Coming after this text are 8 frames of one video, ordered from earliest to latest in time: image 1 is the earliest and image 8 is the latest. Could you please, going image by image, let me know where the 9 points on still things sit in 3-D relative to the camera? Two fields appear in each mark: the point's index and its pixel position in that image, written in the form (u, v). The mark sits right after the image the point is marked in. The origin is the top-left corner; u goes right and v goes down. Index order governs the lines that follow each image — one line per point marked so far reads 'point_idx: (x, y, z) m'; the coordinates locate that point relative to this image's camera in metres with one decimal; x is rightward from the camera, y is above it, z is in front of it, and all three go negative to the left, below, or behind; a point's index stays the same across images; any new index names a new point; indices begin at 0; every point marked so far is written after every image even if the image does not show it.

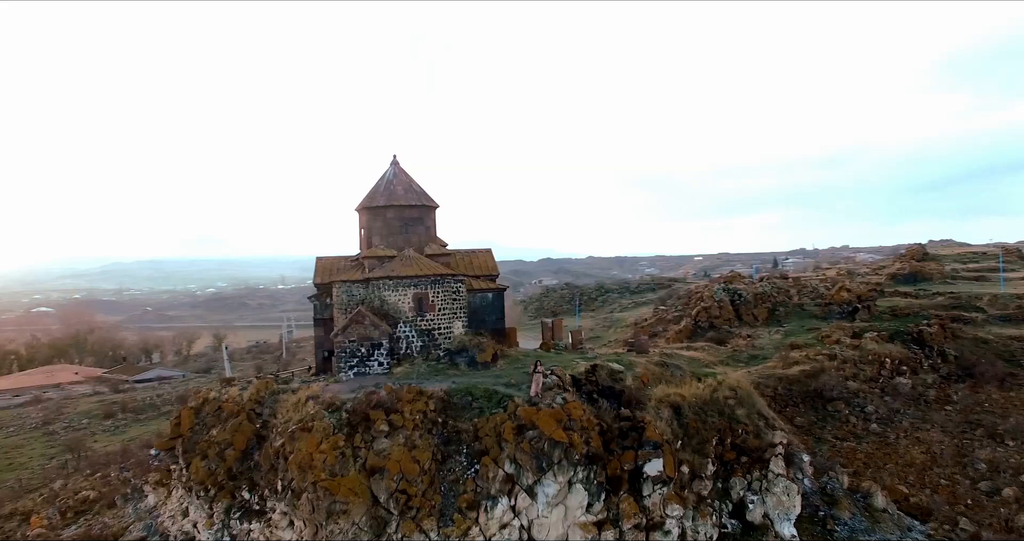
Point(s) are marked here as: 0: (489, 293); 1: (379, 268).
0: (-0.5, -0.6, +14.6) m
1: (-2.6, +0.1, +11.9) m
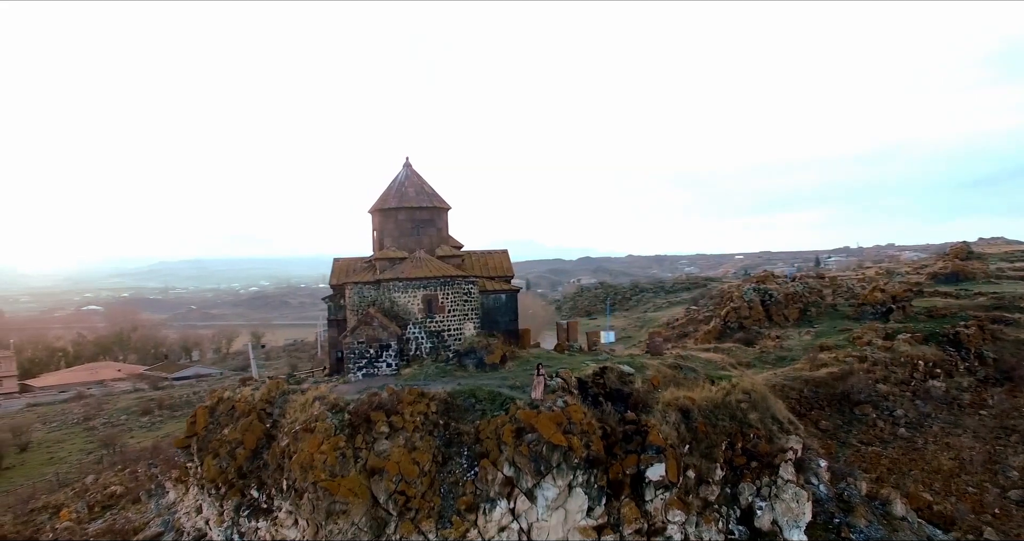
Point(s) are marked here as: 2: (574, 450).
0: (-0.2, -0.6, +14.5) m
1: (-2.4, 0.0, +12.0) m
2: (+0.7, -2.1, +7.1) m
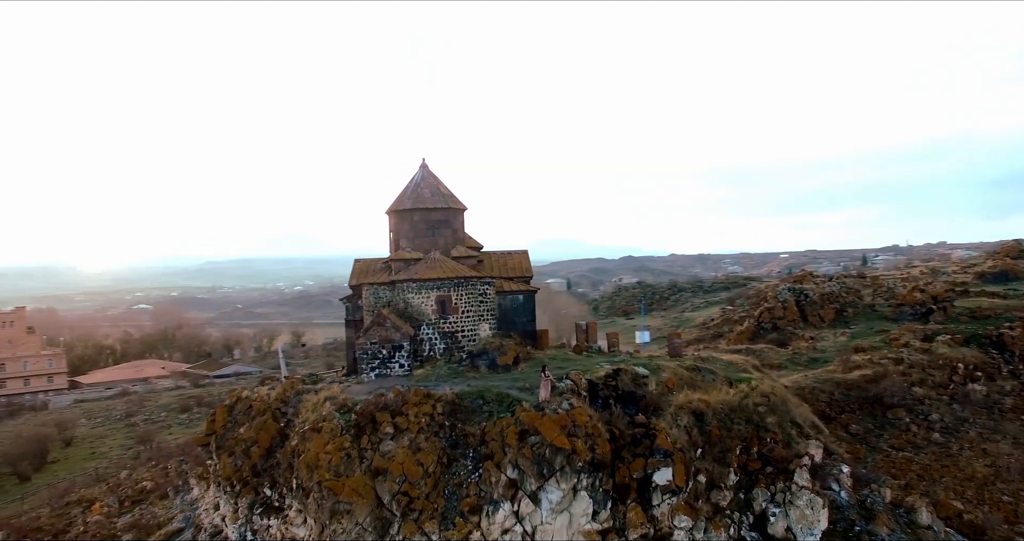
0: (+0.2, -0.6, +14.5) m
1: (-2.2, 0.0, +12.1) m
2: (+0.7, -2.1, +7.1) m
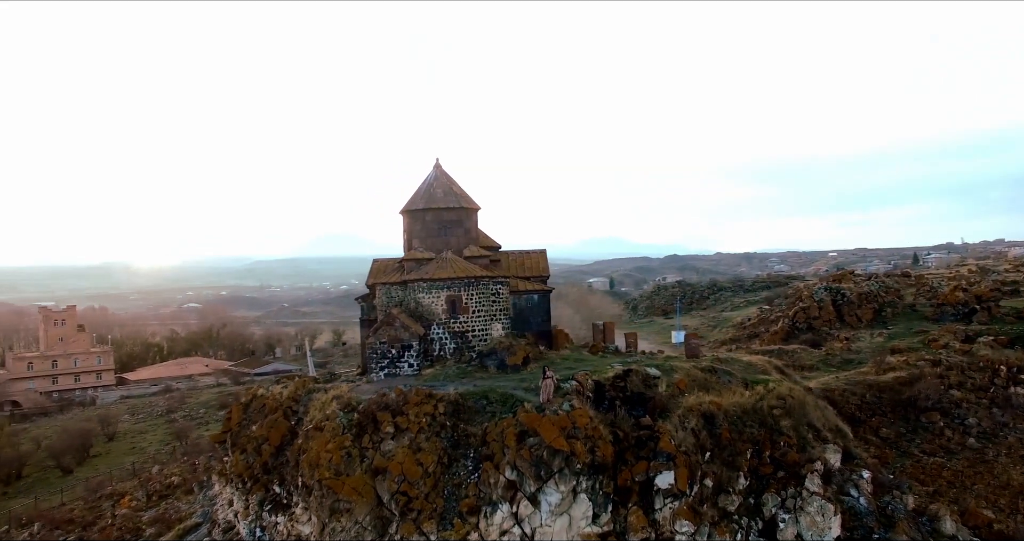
0: (+0.5, -0.6, +14.4) m
1: (-1.9, 0.0, +12.1) m
2: (+0.7, -2.1, +7.0) m
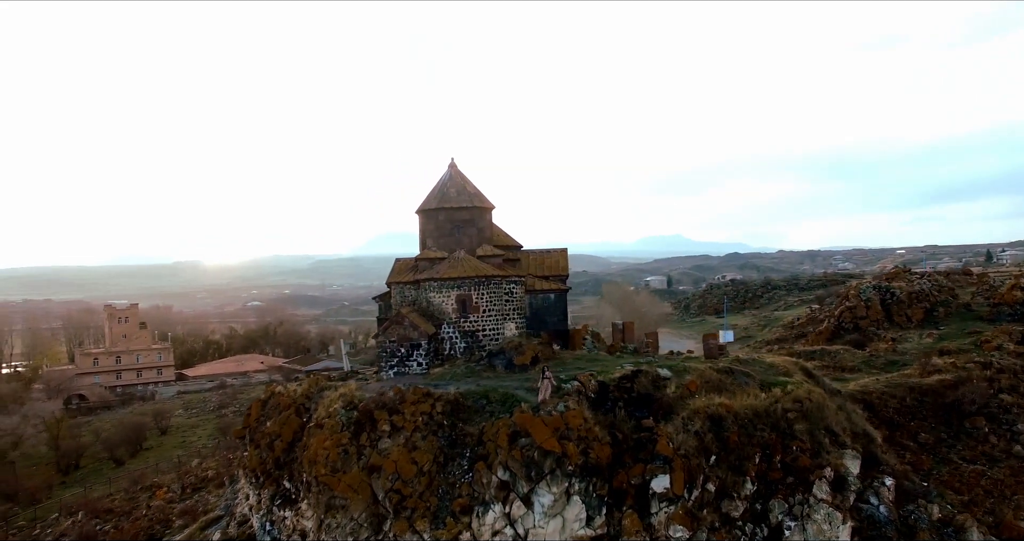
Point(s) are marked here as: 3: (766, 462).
0: (+0.9, -0.6, +14.3) m
1: (-1.7, 0.0, +12.2) m
2: (+0.7, -2.1, +6.9) m
3: (+3.4, -2.6, +8.1) m
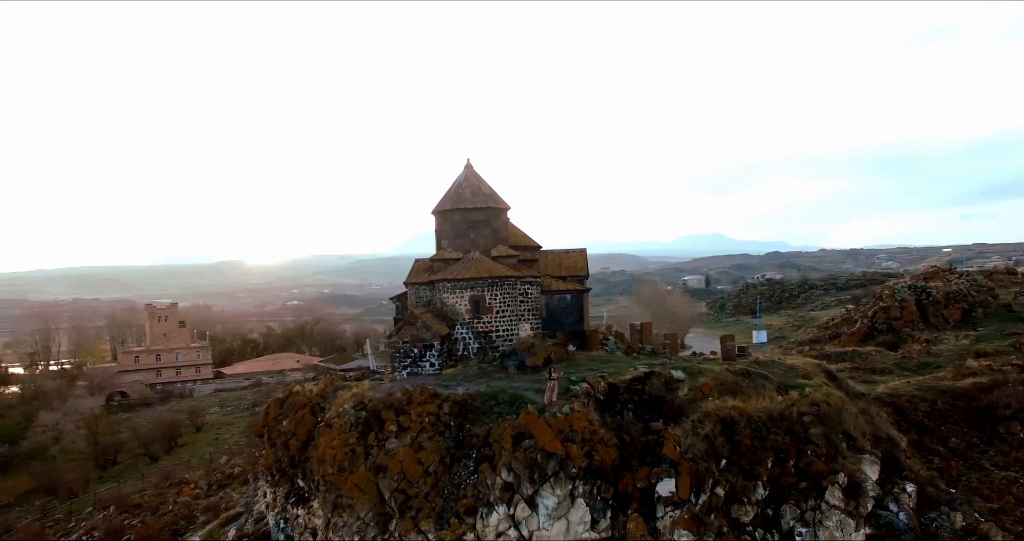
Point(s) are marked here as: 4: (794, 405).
0: (+1.3, -0.6, +14.3) m
1: (-1.4, 0.0, +12.2) m
2: (+0.7, -2.1, +6.8) m
3: (+3.5, -2.6, +8.0) m
4: (+4.3, -2.0, +9.2) m
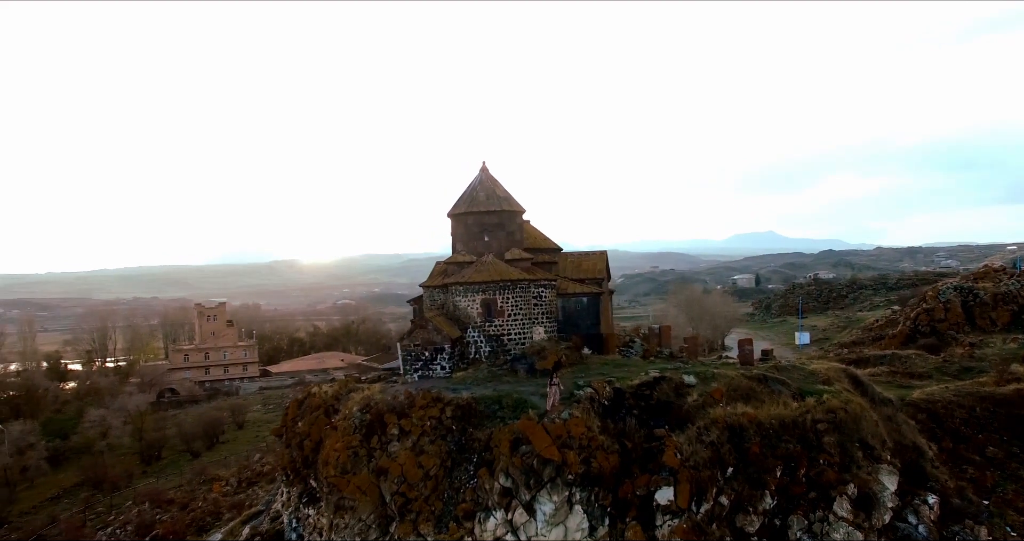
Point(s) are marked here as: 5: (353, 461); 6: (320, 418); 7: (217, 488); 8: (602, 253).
0: (+1.7, -0.6, +14.2) m
1: (-1.1, -0.1, +12.3) m
2: (+0.7, -2.2, +6.8) m
3: (+3.6, -2.6, +7.8) m
4: (+4.4, -2.1, +9.0) m
5: (-2.0, -2.4, +7.6) m
6: (-3.3, -2.5, +10.3) m
7: (-8.6, -6.2, +17.1) m
8: (+2.2, +0.5, +16.1) m
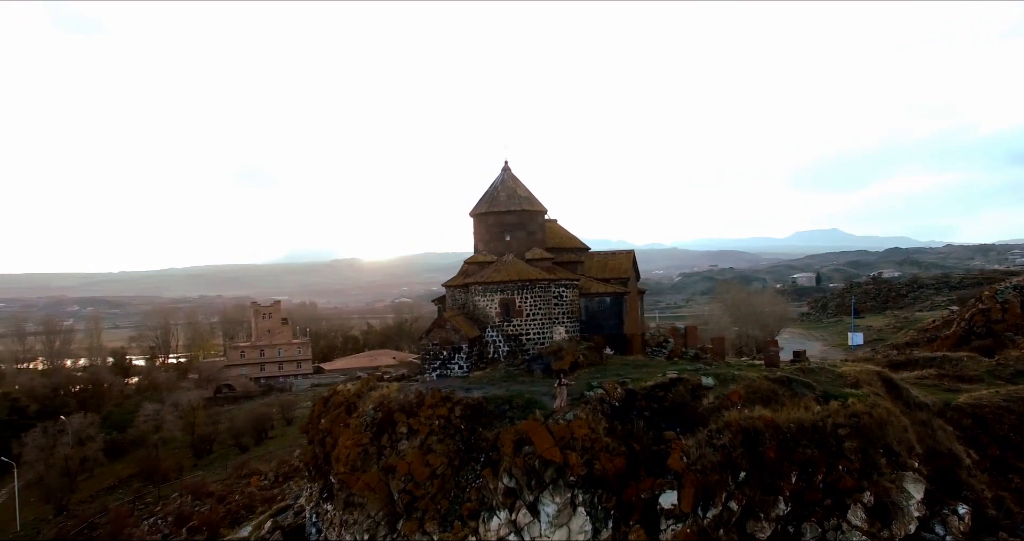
0: (+2.2, -0.6, +14.1) m
1: (-0.7, -0.1, +12.4) m
2: (+0.7, -2.2, +6.8) m
3: (+3.7, -2.7, +7.6) m
4: (+4.6, -2.1, +8.7) m
5: (-1.9, -2.4, +7.7) m
6: (-3.0, -2.6, +10.6) m
7: (-7.8, -6.2, +17.7) m
8: (+2.9, +0.5, +16.0) m
